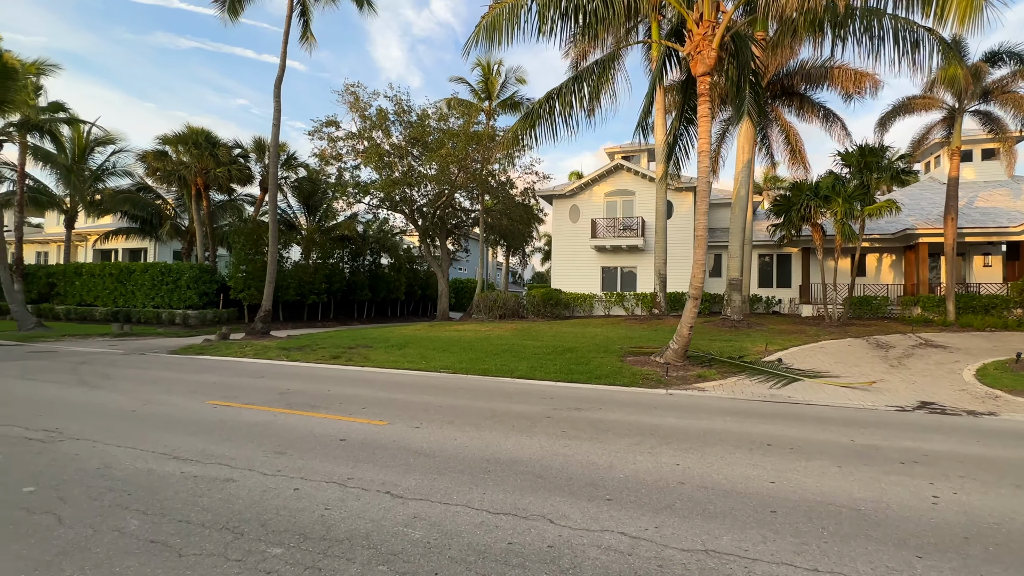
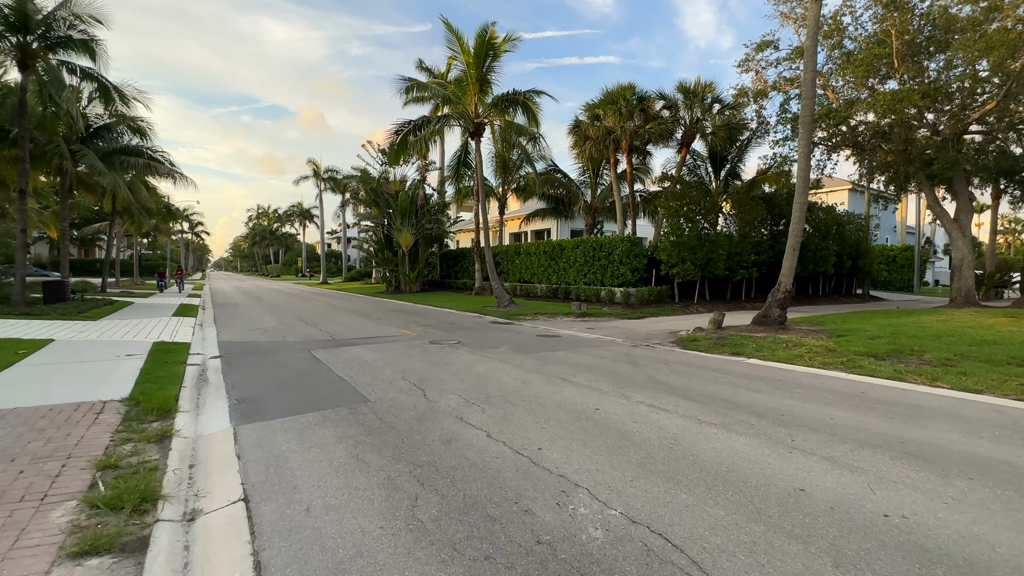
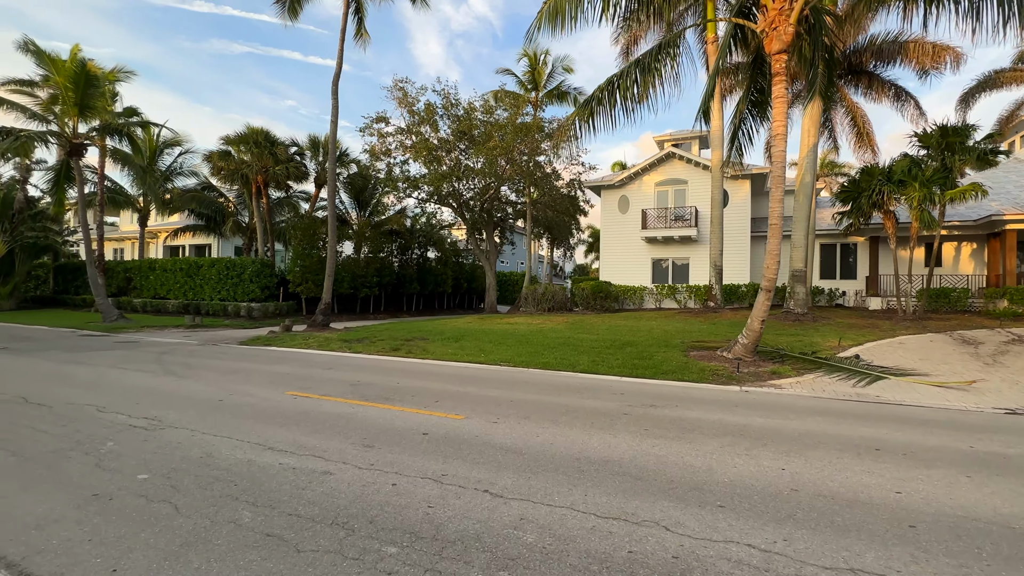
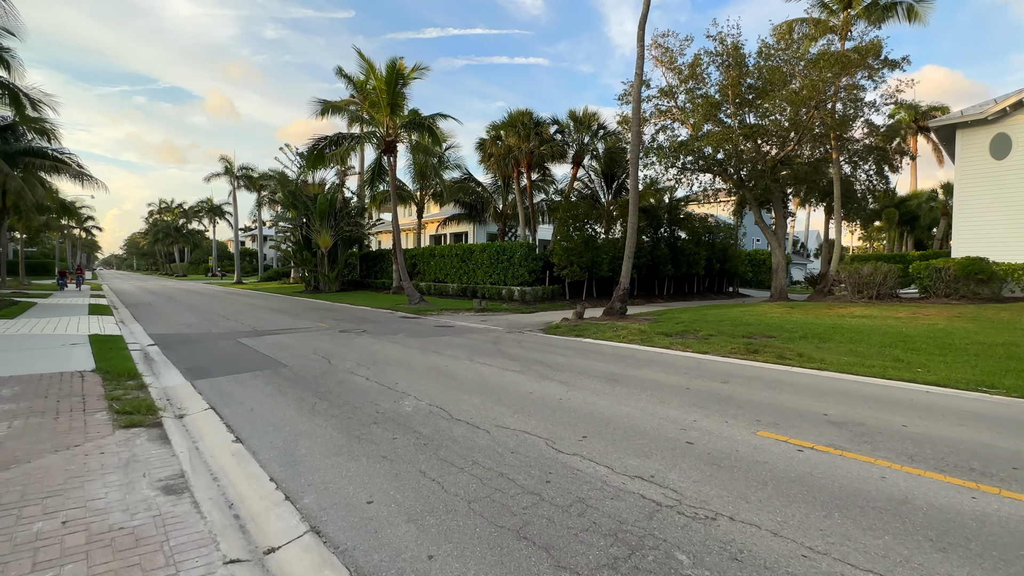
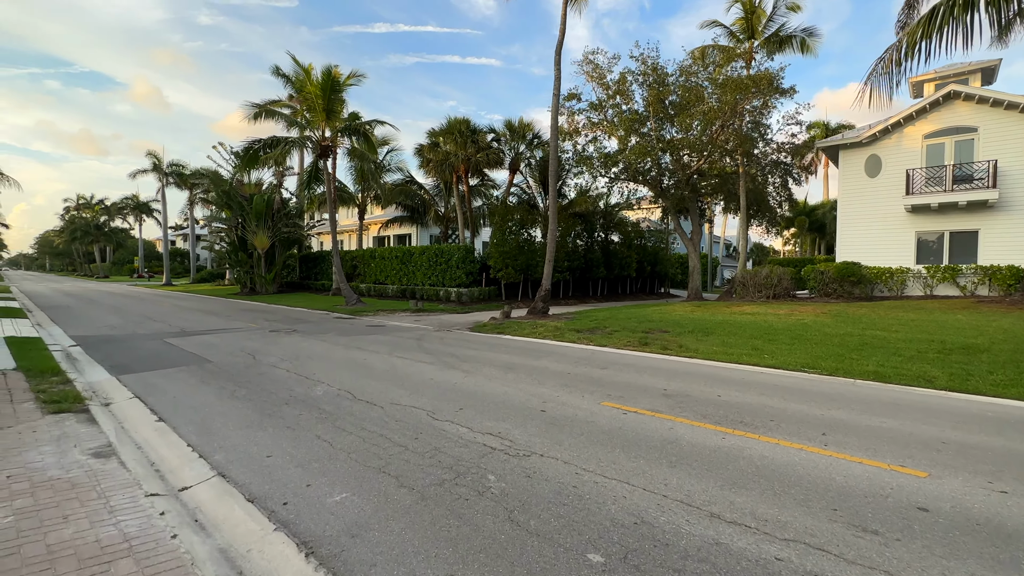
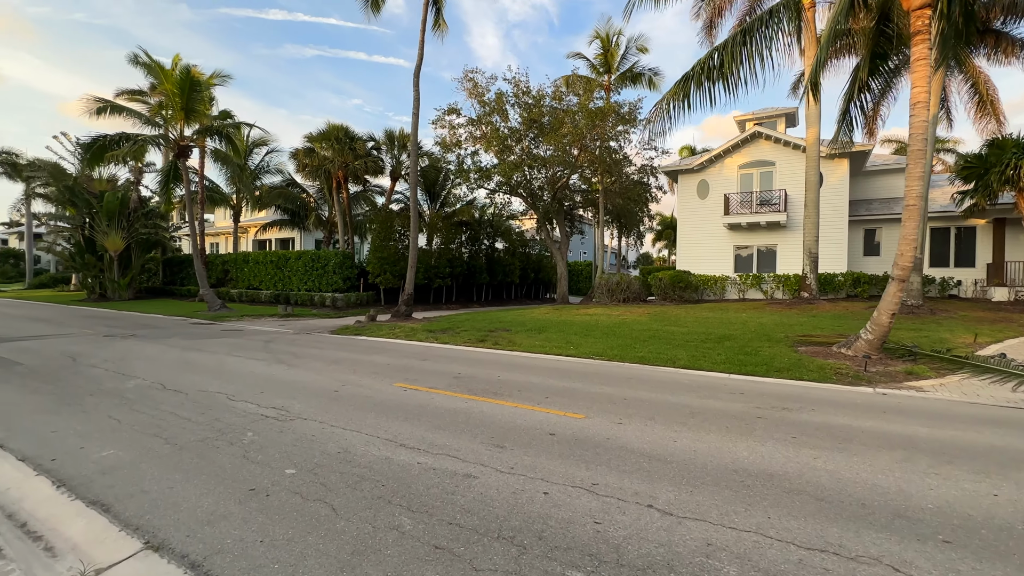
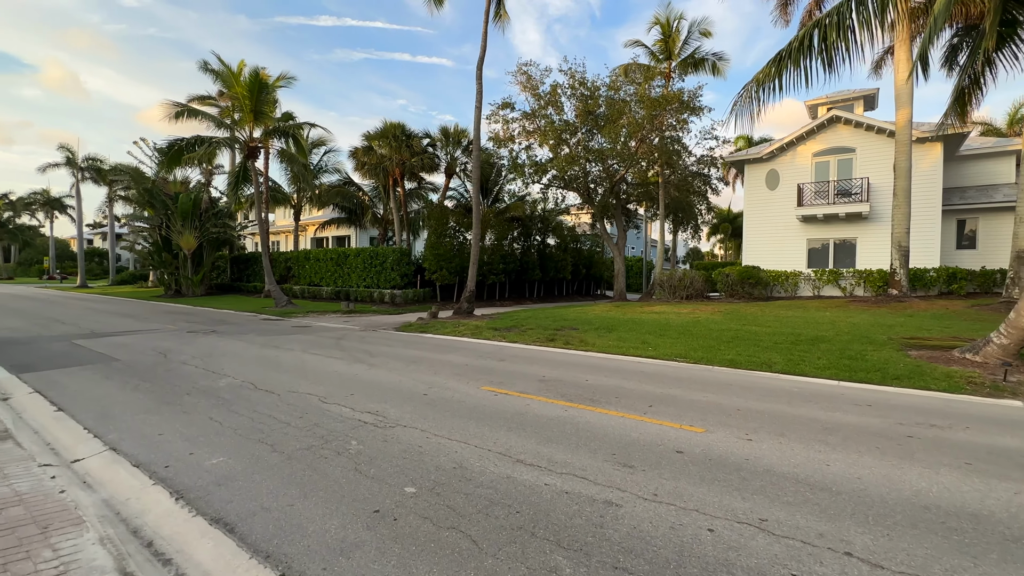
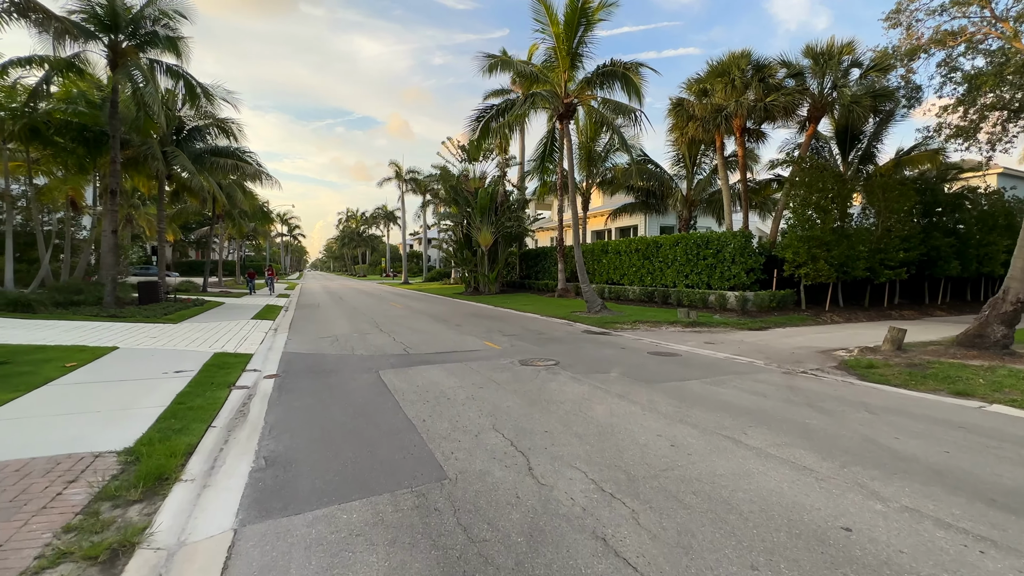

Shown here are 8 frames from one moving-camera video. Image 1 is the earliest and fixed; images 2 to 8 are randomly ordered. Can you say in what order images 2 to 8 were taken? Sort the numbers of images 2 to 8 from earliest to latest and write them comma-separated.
3, 6, 7, 5, 4, 2, 8
